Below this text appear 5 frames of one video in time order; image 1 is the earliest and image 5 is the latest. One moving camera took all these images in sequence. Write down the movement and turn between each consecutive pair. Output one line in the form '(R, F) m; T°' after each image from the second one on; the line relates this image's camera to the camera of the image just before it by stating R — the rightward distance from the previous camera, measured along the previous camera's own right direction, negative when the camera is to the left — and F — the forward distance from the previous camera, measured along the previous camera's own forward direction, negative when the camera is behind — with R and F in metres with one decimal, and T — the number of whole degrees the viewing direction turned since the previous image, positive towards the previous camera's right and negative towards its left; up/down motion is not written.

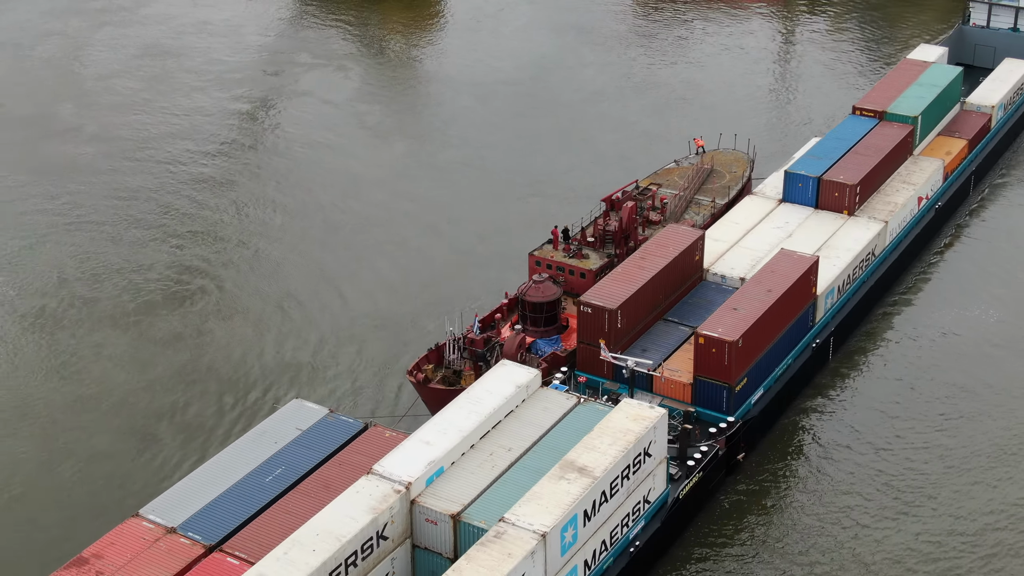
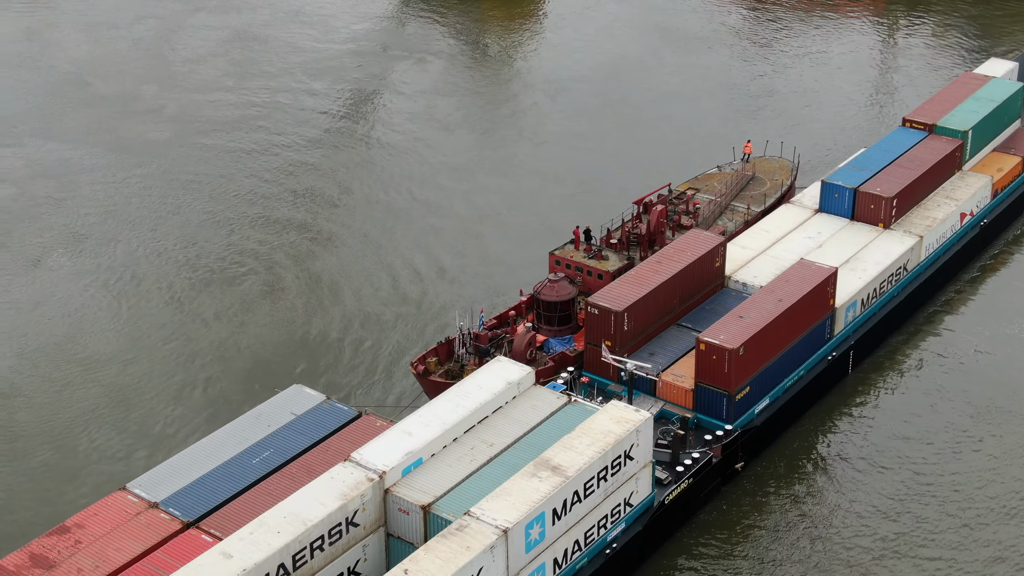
(+4.2, -0.3) m; -5°
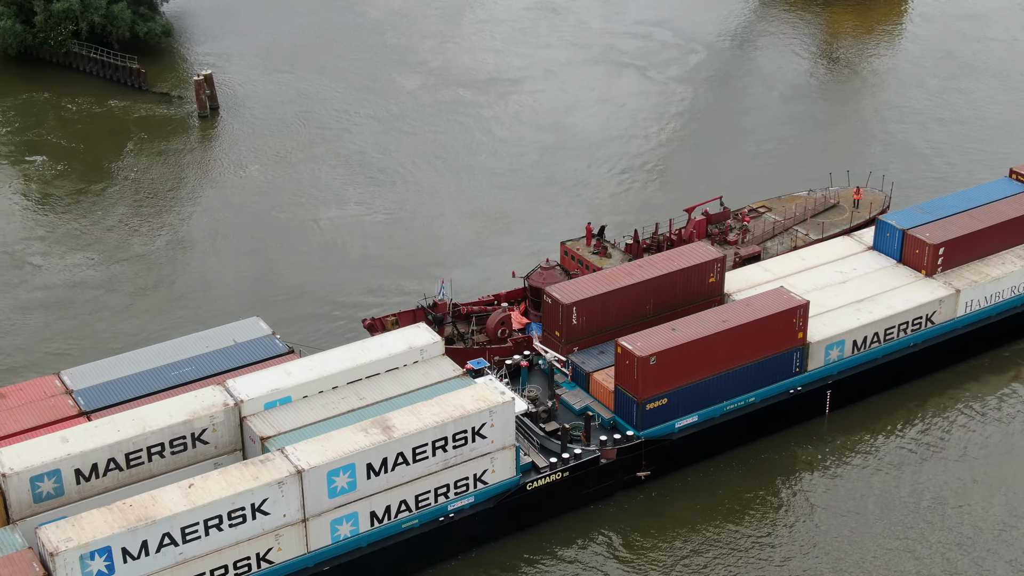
(+18.6, +0.5) m; -19°
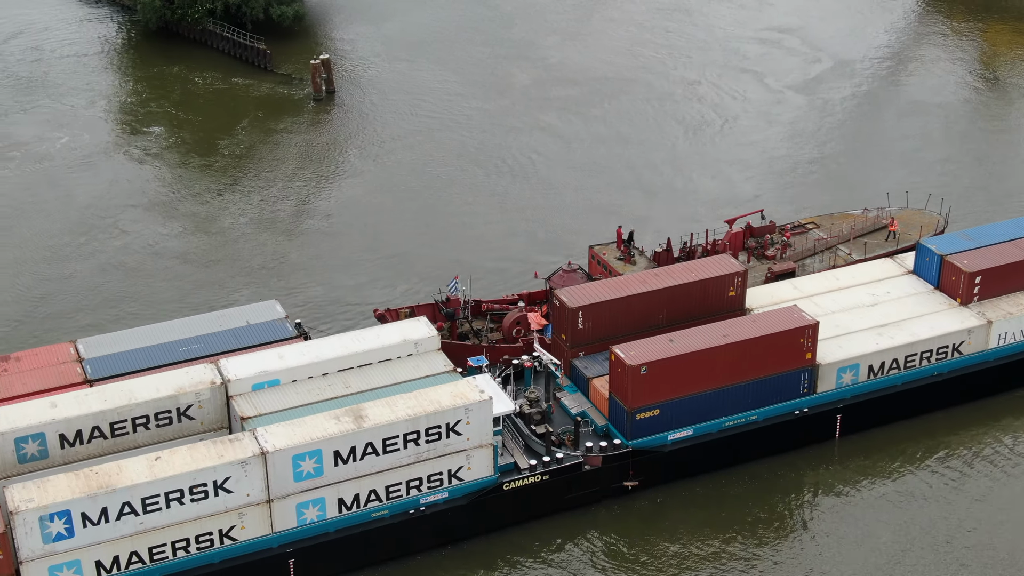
(+6.7, +0.2) m; -7°
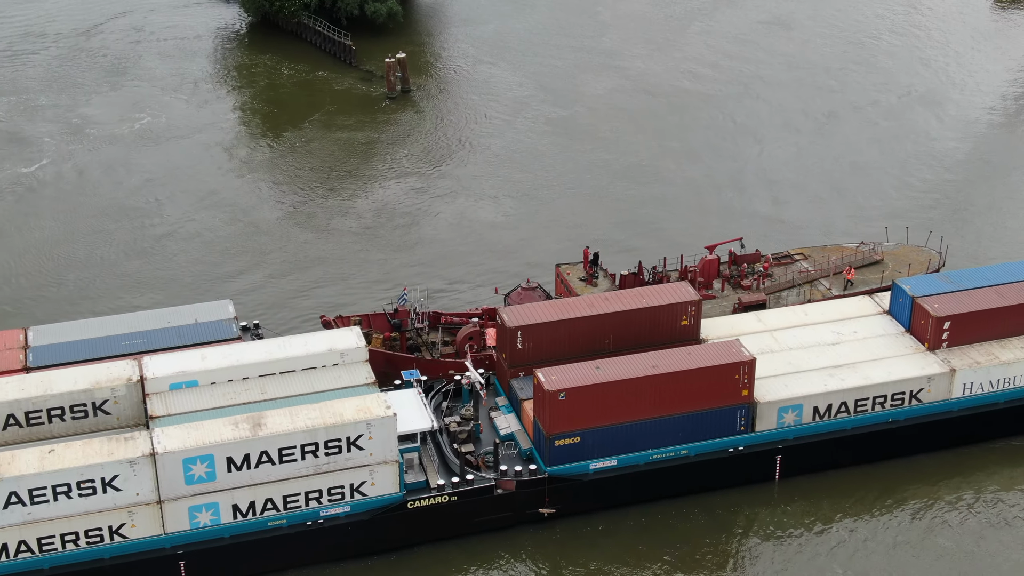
(+8.5, +1.3) m; -7°
